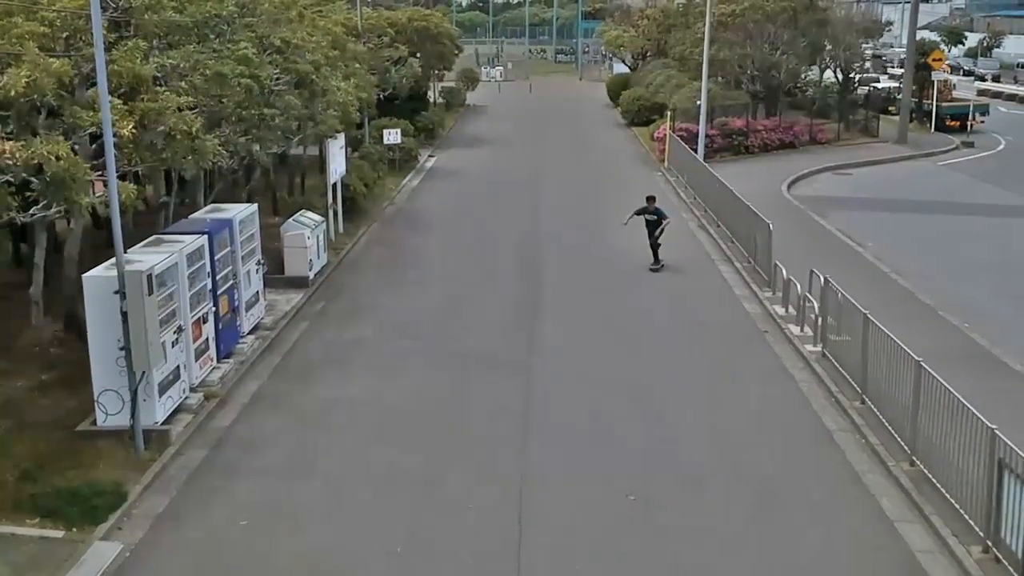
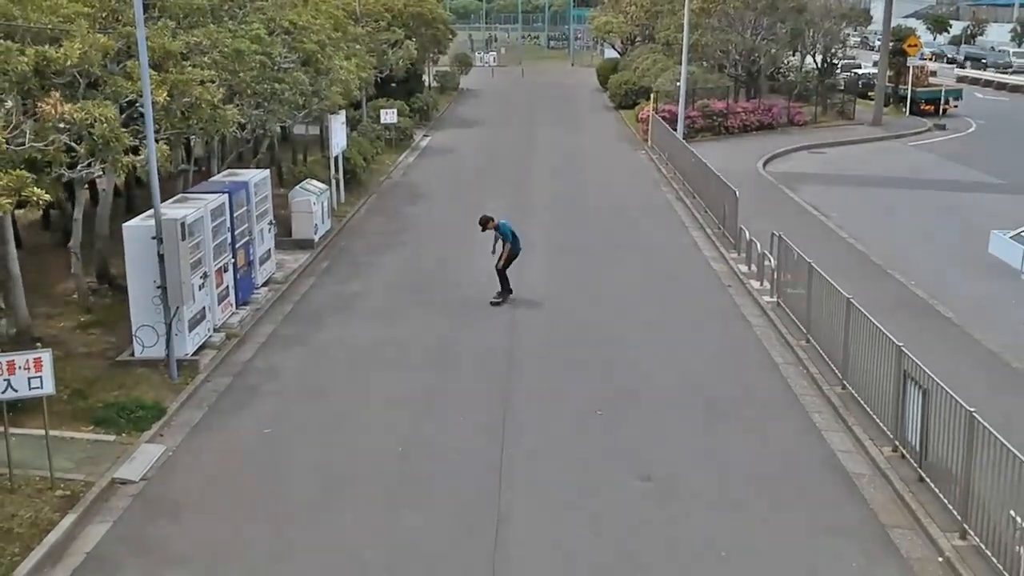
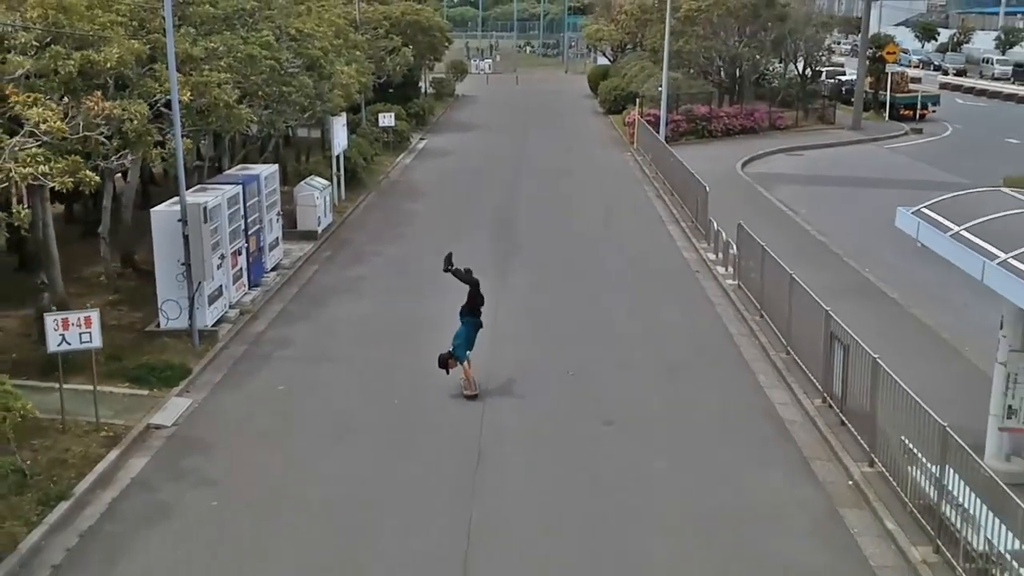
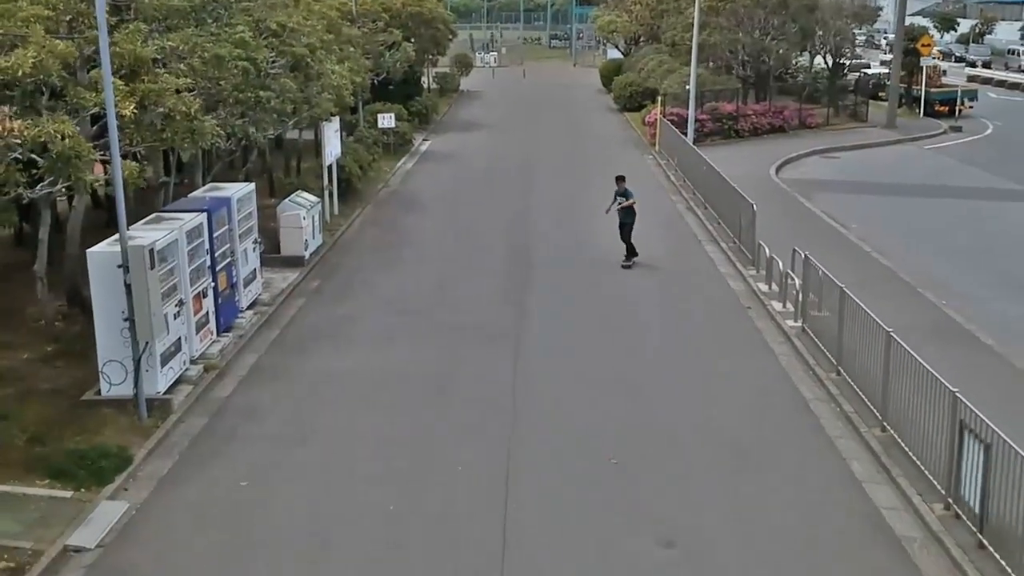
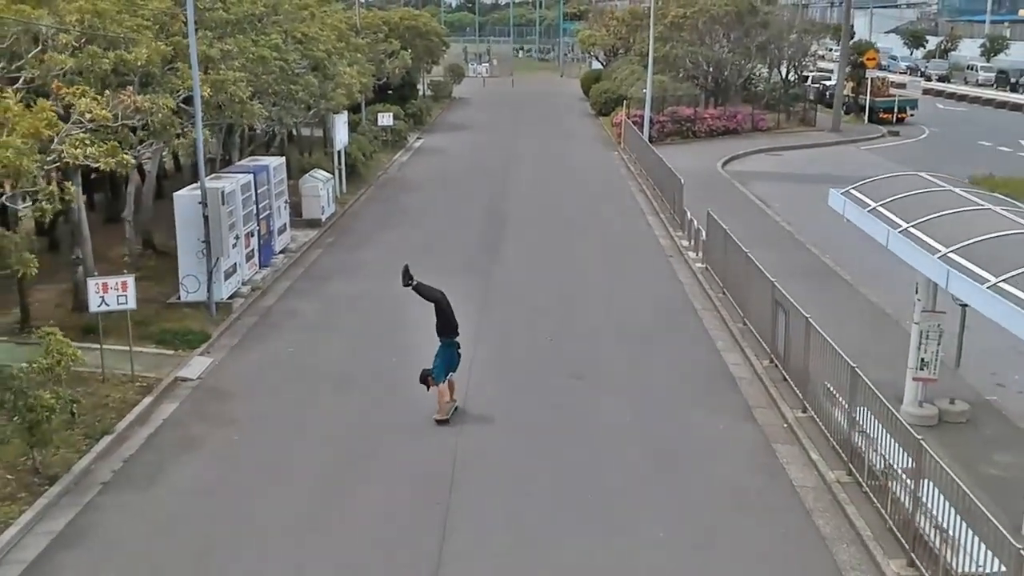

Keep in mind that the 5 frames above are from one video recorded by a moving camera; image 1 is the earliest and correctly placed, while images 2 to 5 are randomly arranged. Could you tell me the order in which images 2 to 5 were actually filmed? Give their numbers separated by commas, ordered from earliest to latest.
4, 2, 3, 5
